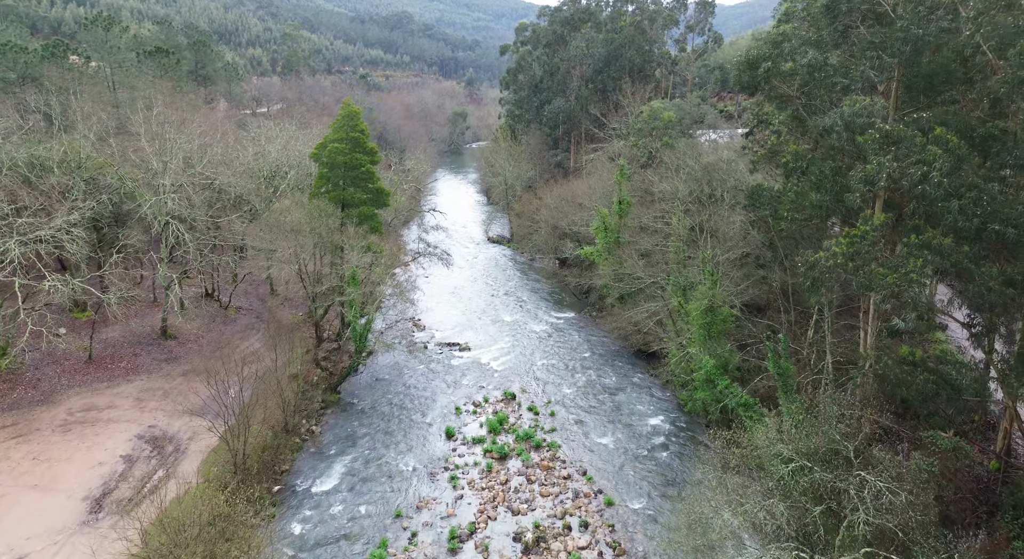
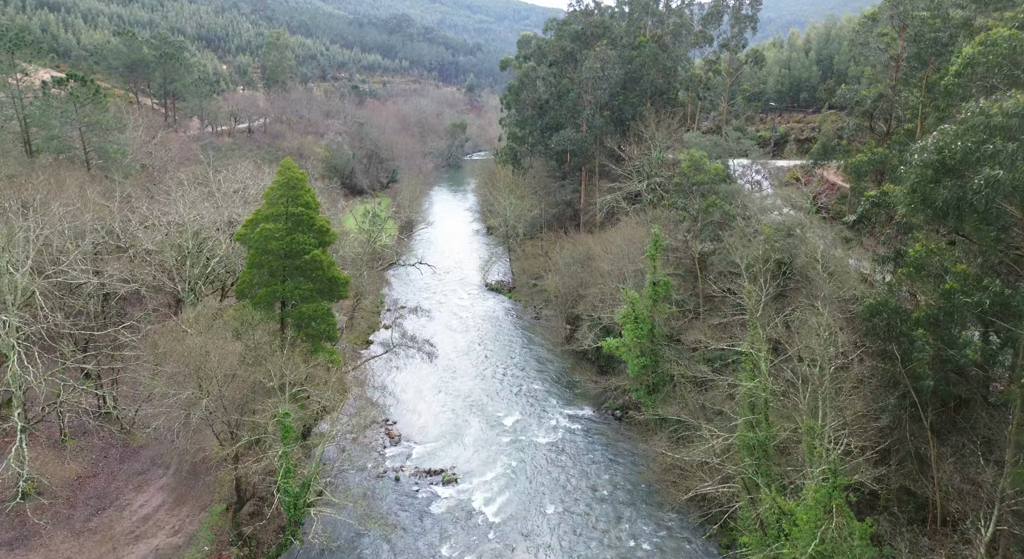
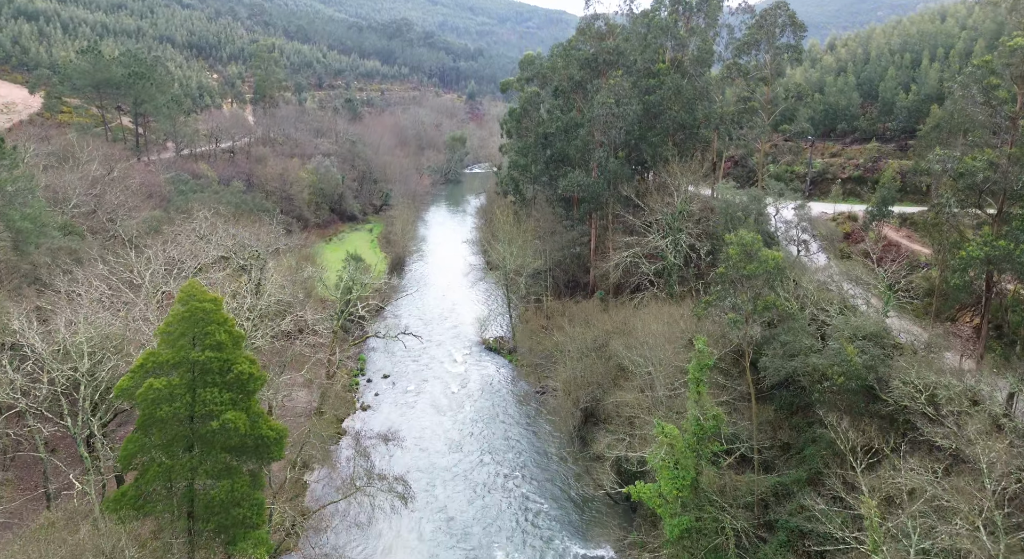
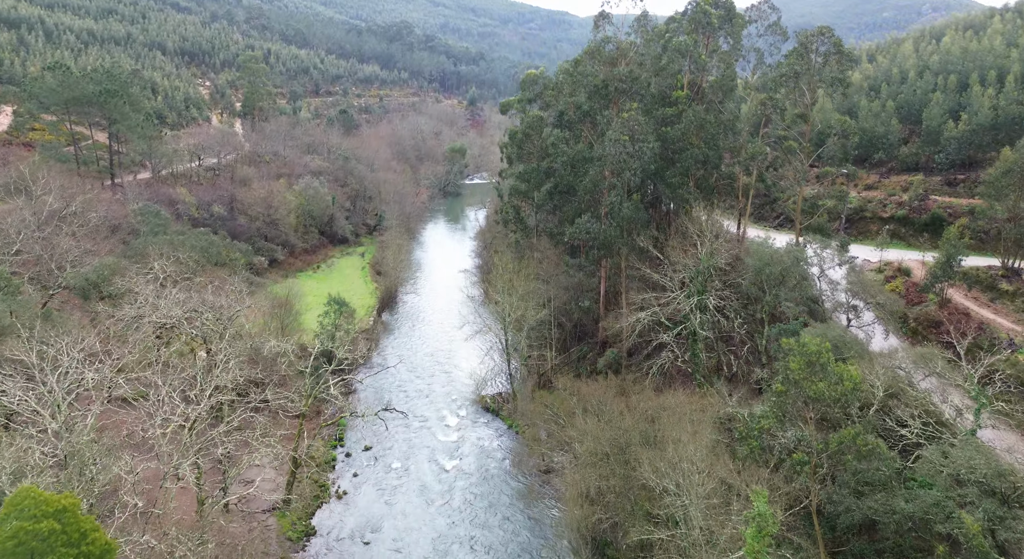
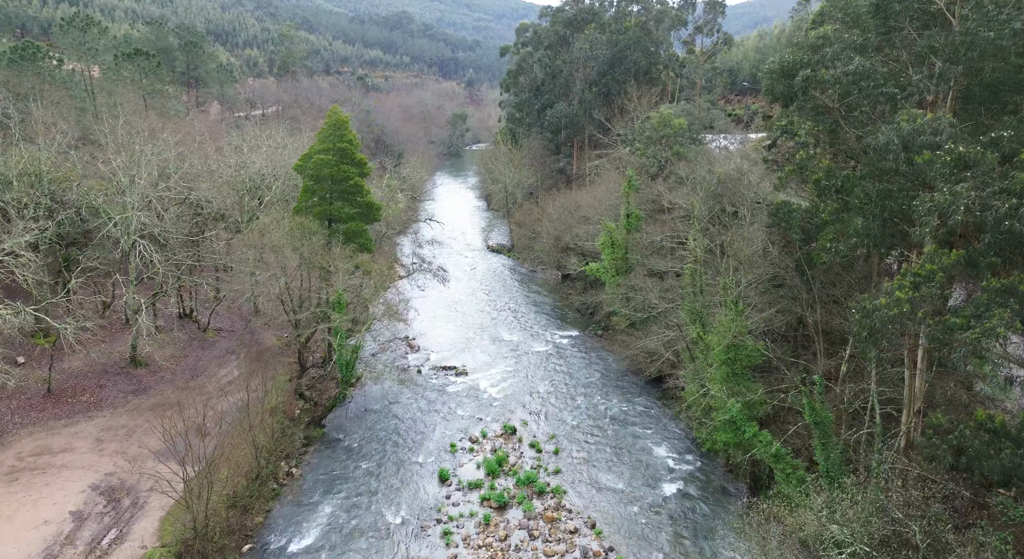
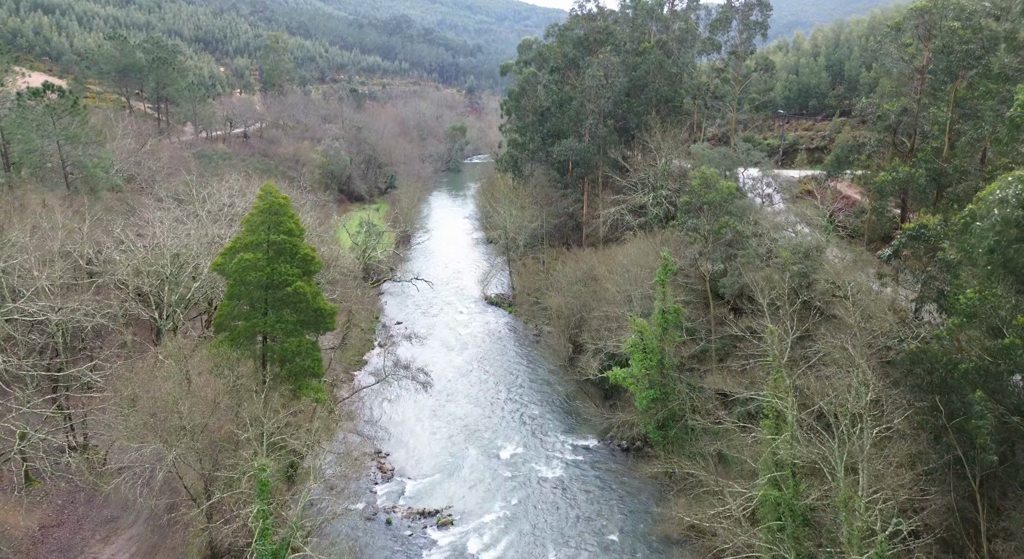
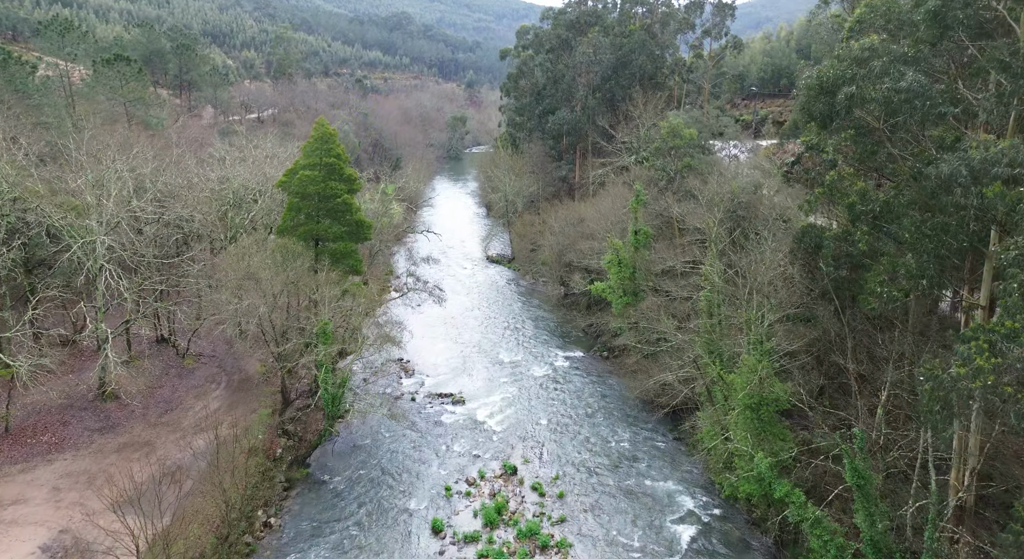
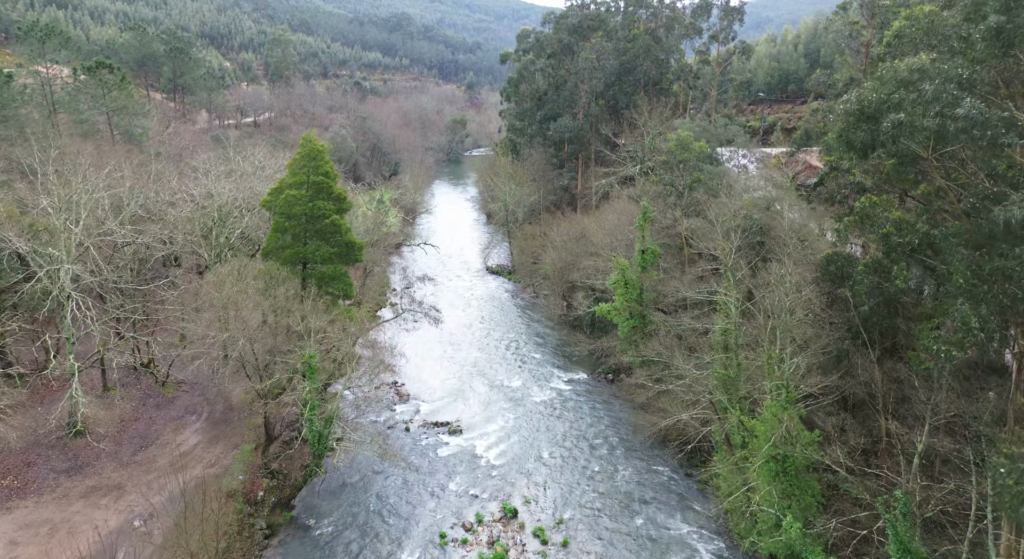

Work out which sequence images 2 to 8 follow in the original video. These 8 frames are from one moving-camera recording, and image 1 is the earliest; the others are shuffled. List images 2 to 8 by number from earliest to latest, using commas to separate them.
5, 7, 8, 2, 6, 3, 4
